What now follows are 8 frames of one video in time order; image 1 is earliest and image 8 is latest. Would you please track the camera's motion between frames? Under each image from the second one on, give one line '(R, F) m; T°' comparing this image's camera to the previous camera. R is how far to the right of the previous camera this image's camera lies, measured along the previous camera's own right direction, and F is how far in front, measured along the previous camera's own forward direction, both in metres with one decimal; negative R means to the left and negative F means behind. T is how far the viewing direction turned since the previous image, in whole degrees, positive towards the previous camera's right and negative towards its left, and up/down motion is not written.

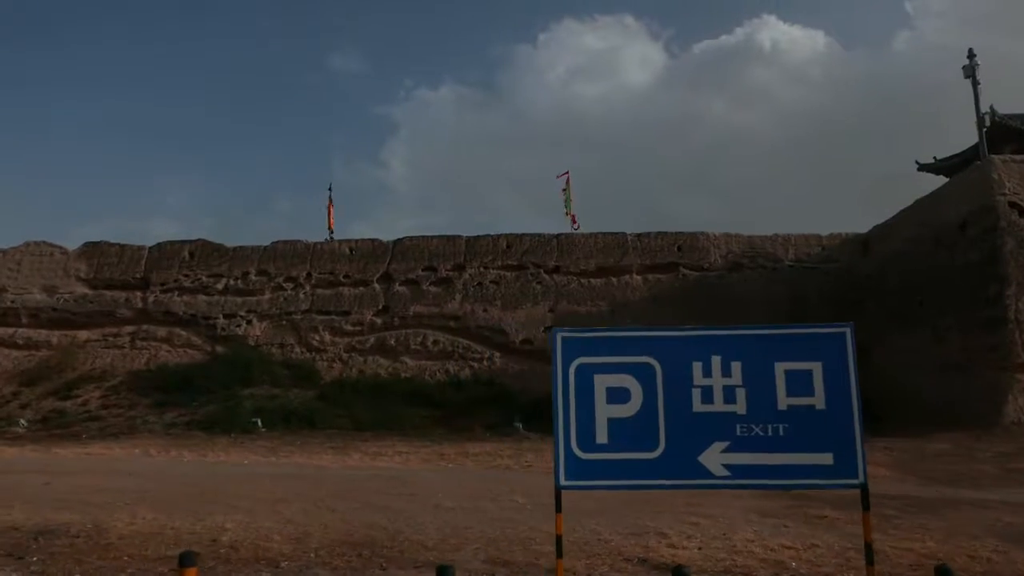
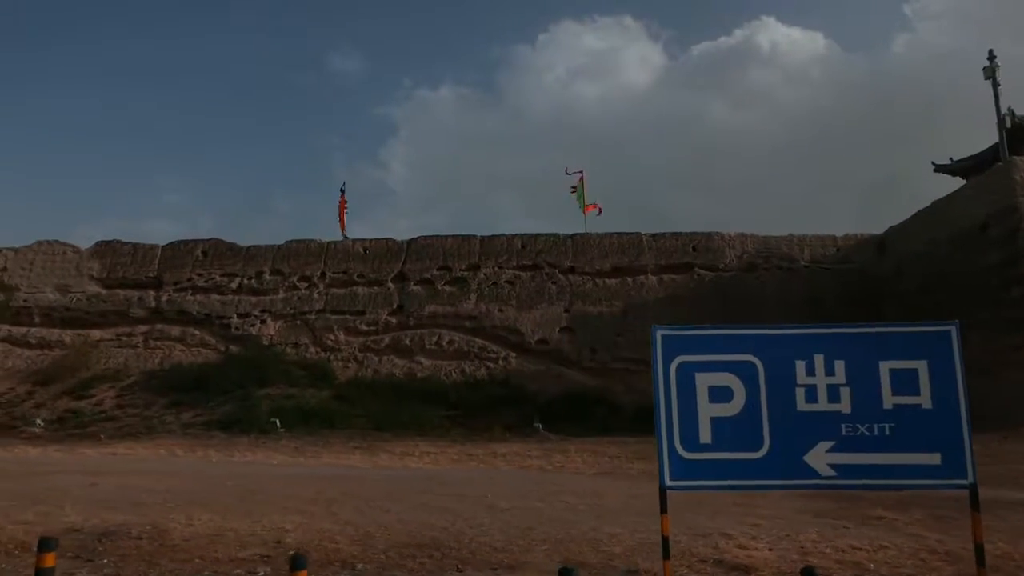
(-0.4, 0.0) m; 0°
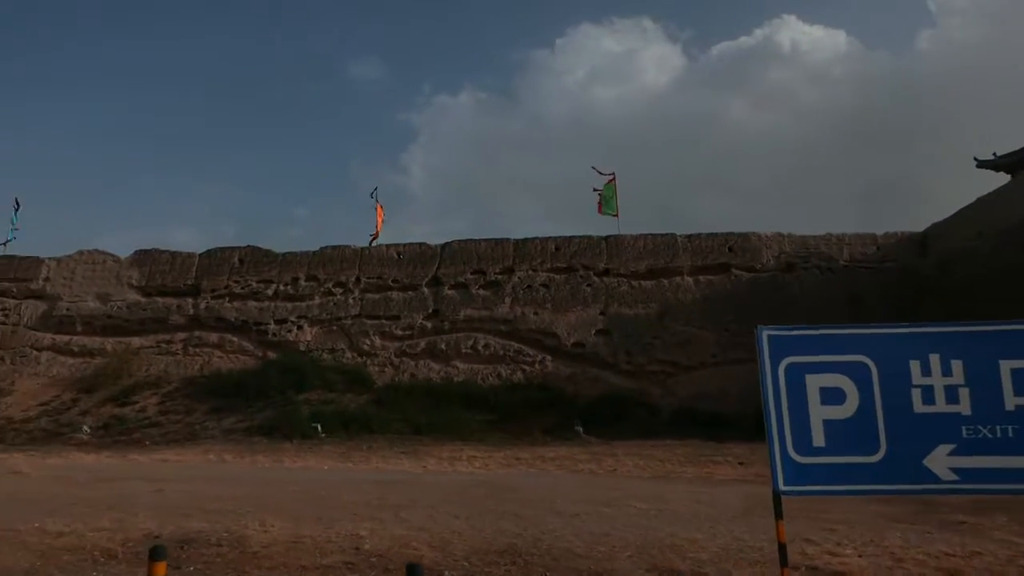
(-0.3, 0.0) m; -2°
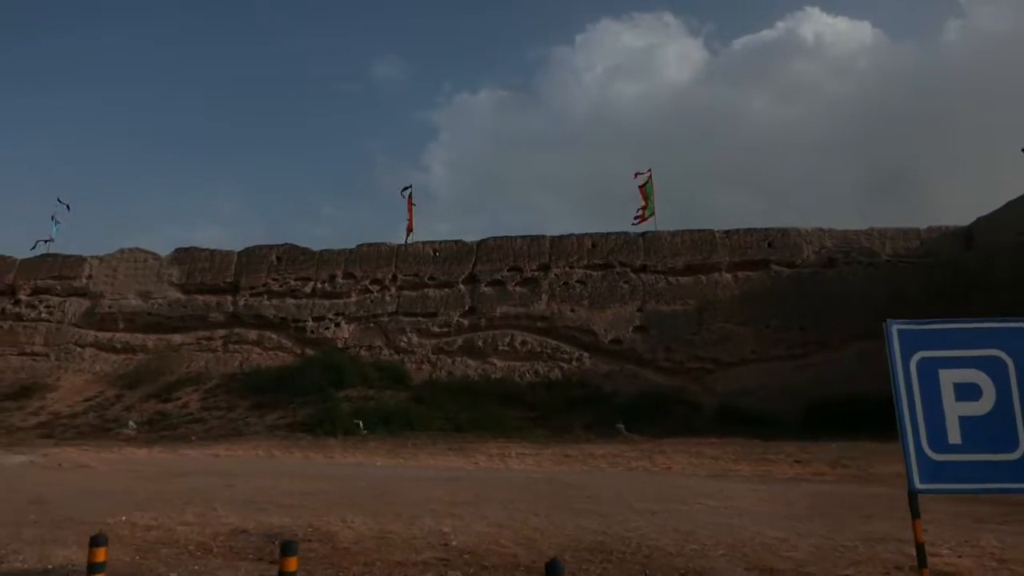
(-0.3, 0.0) m; -2°
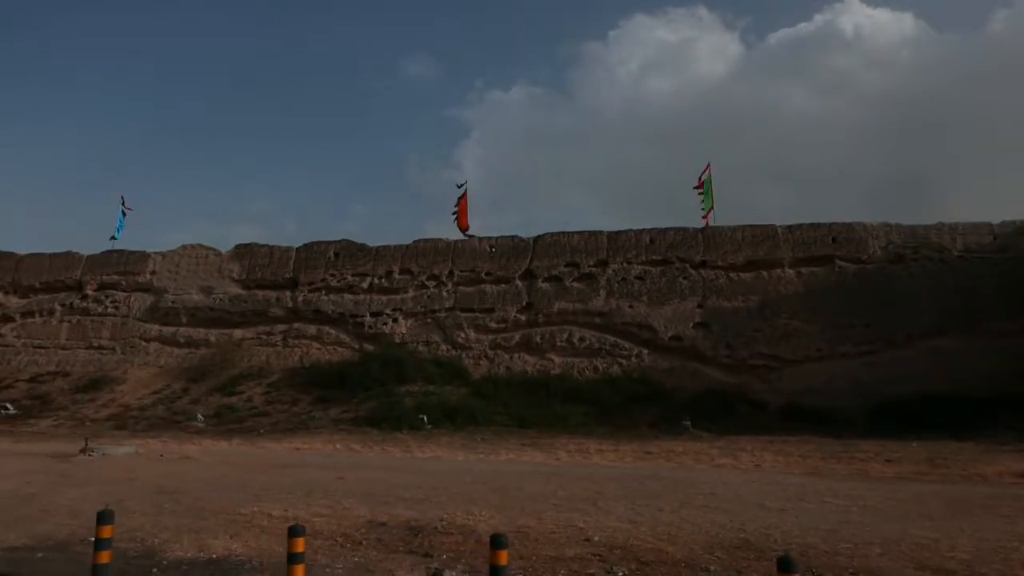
(-0.6, 0.0) m; -3°
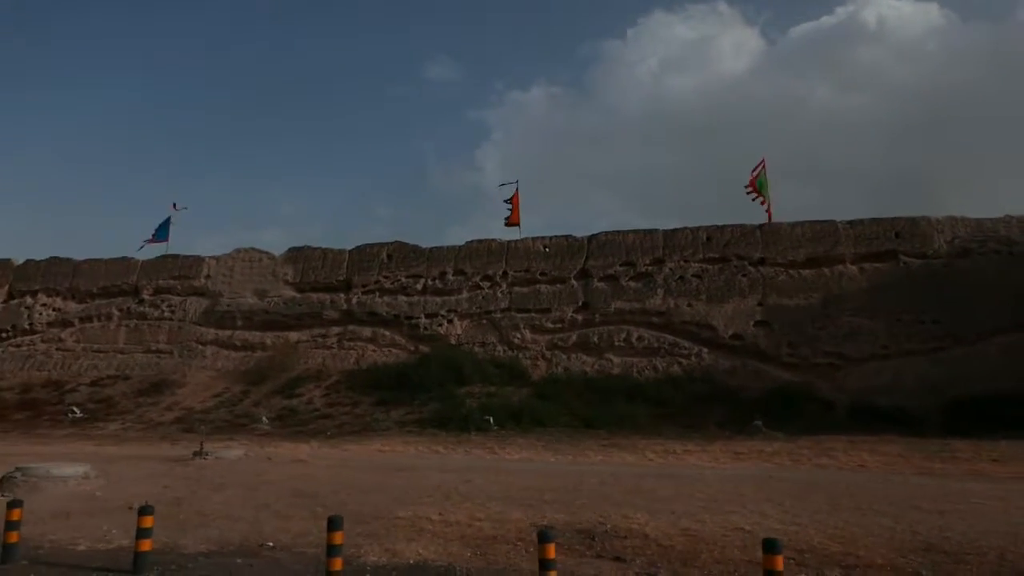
(-0.7, +0.1) m; -2°
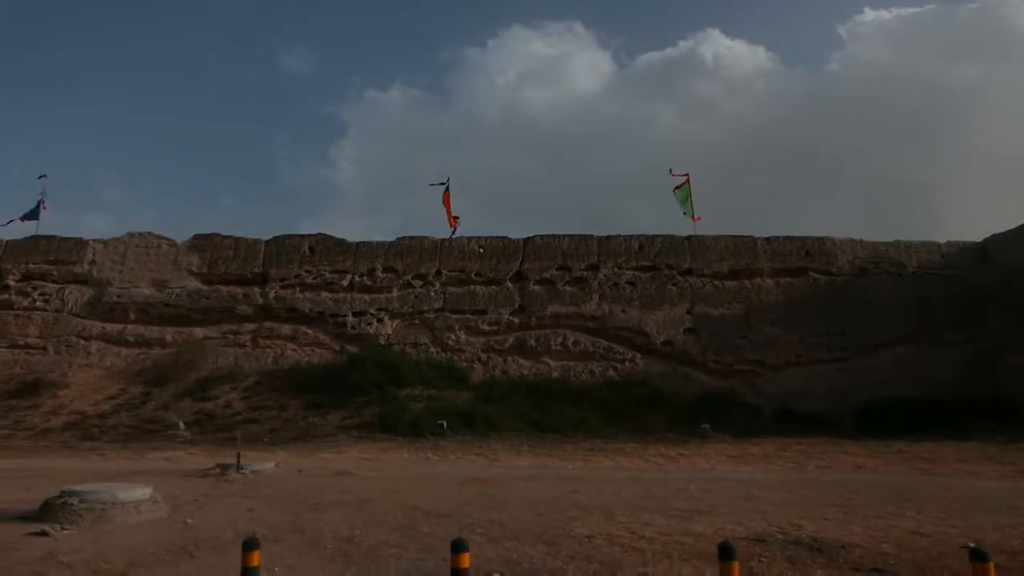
(-1.7, +0.5) m; +12°
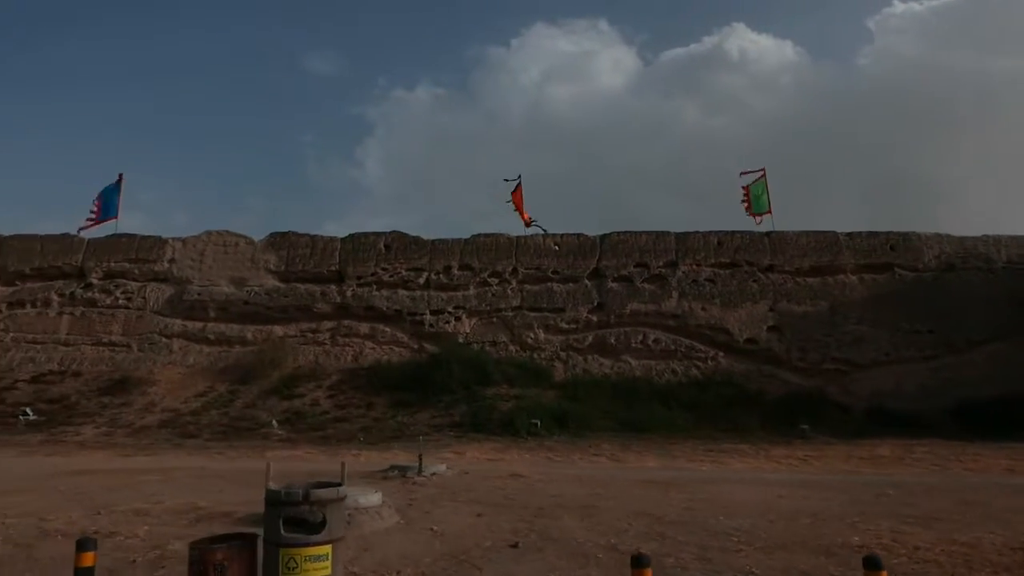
(-1.1, +0.2) m; -2°
